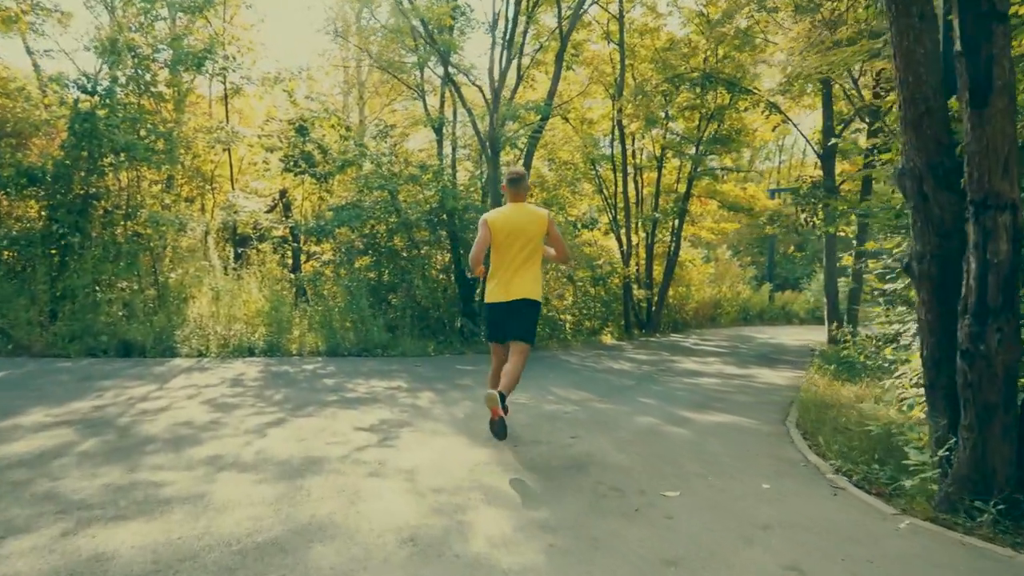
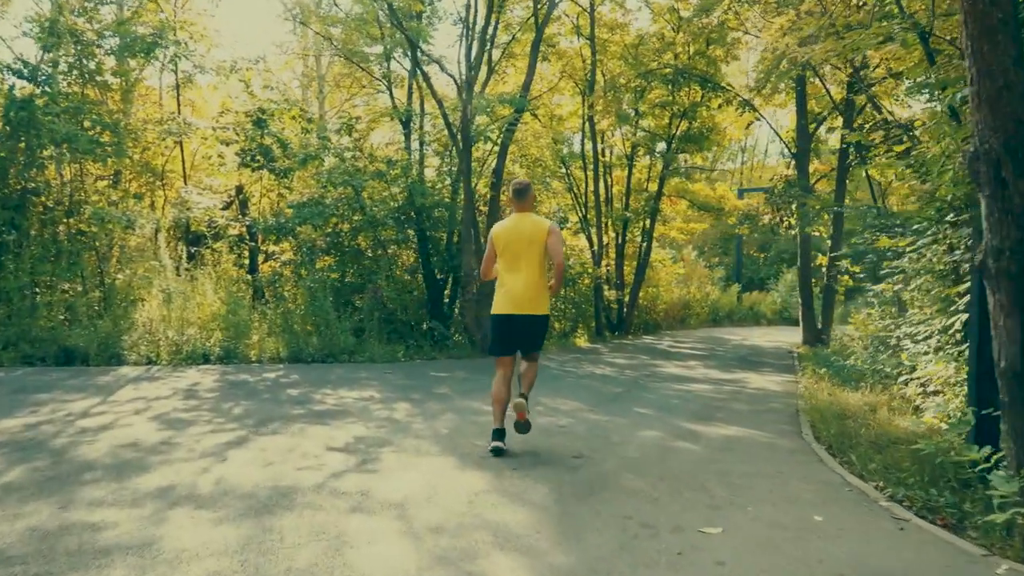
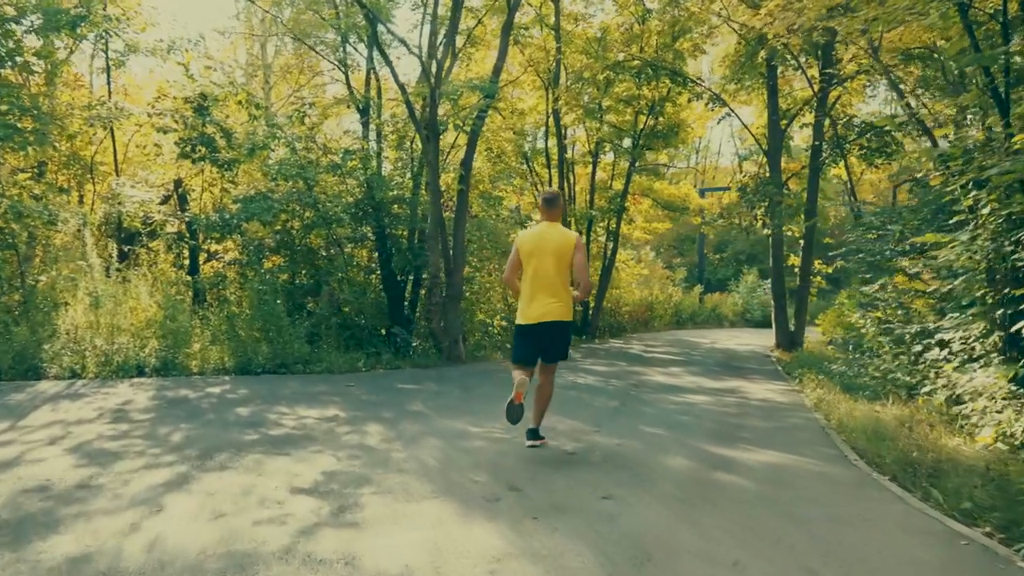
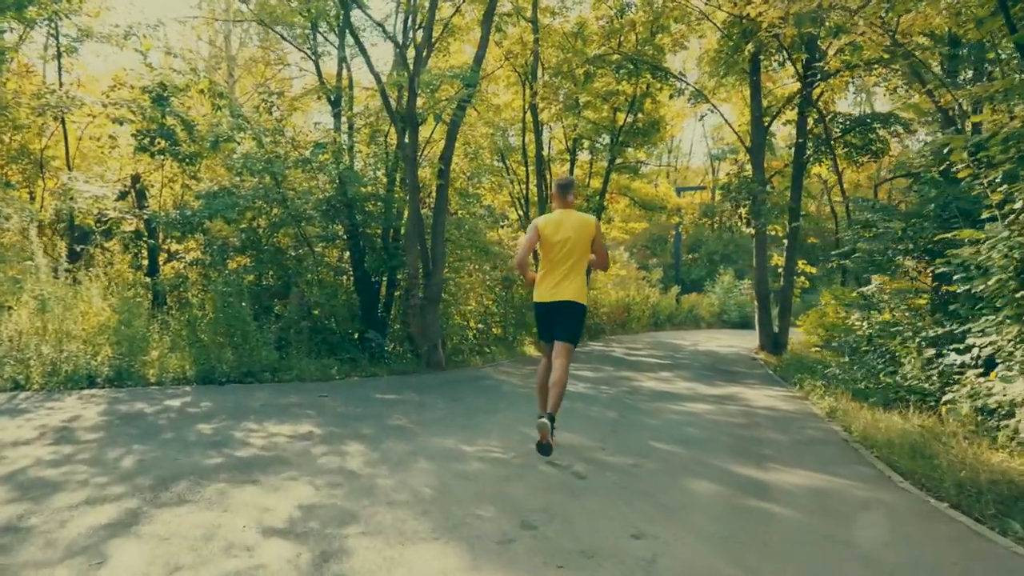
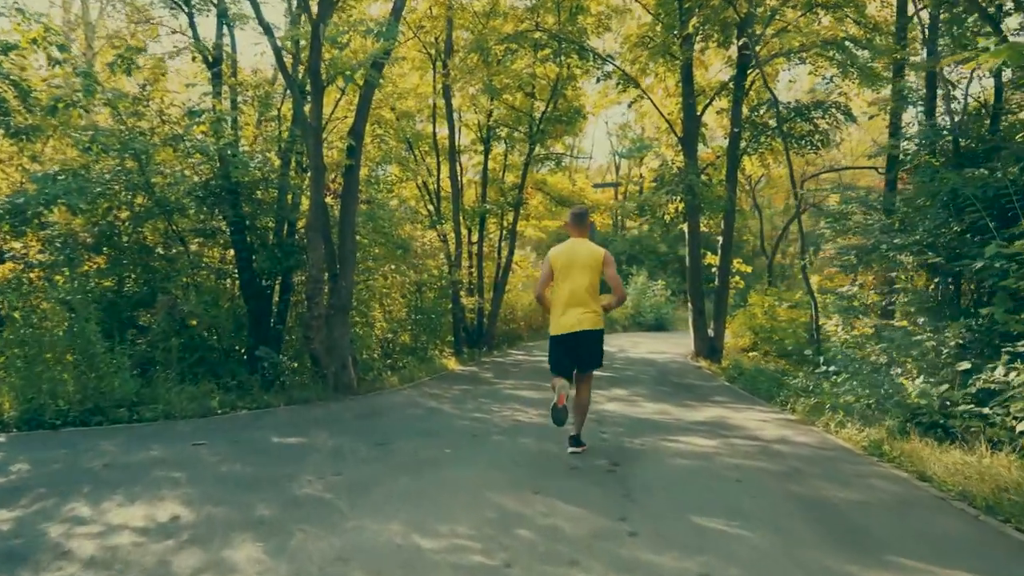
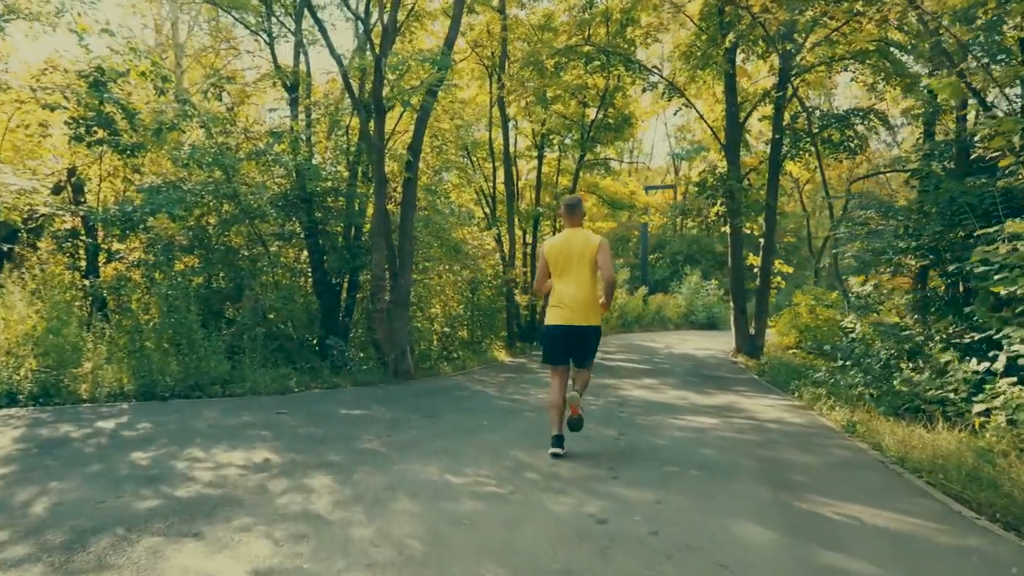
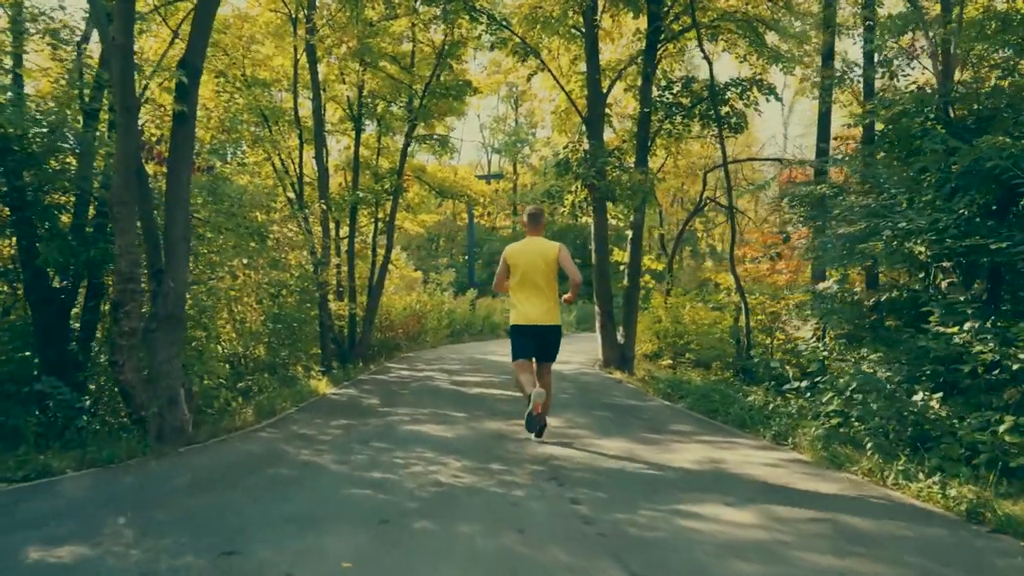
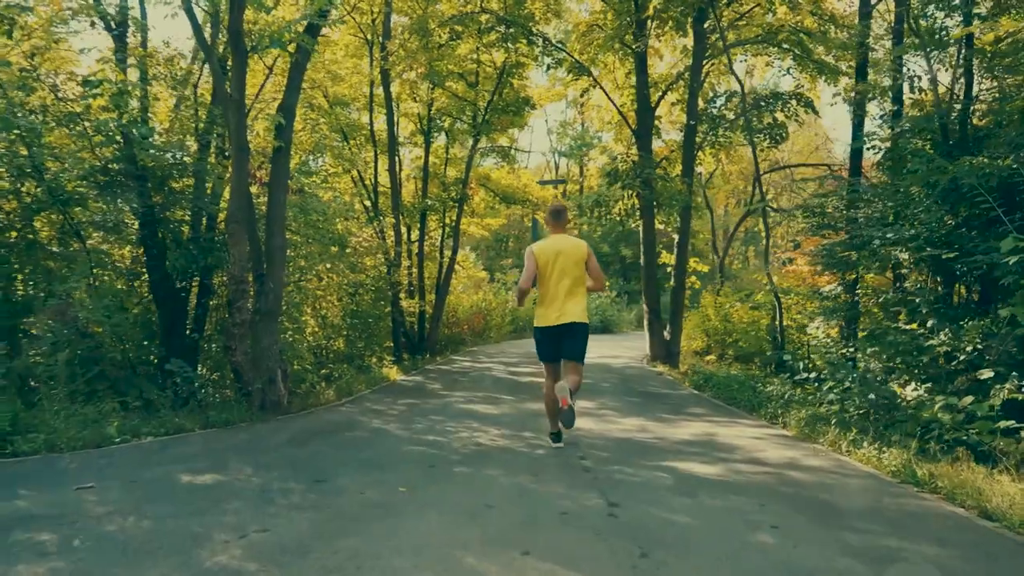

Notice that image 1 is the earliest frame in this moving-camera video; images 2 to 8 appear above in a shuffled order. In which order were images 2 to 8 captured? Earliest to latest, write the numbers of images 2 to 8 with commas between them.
2, 3, 4, 6, 5, 8, 7
